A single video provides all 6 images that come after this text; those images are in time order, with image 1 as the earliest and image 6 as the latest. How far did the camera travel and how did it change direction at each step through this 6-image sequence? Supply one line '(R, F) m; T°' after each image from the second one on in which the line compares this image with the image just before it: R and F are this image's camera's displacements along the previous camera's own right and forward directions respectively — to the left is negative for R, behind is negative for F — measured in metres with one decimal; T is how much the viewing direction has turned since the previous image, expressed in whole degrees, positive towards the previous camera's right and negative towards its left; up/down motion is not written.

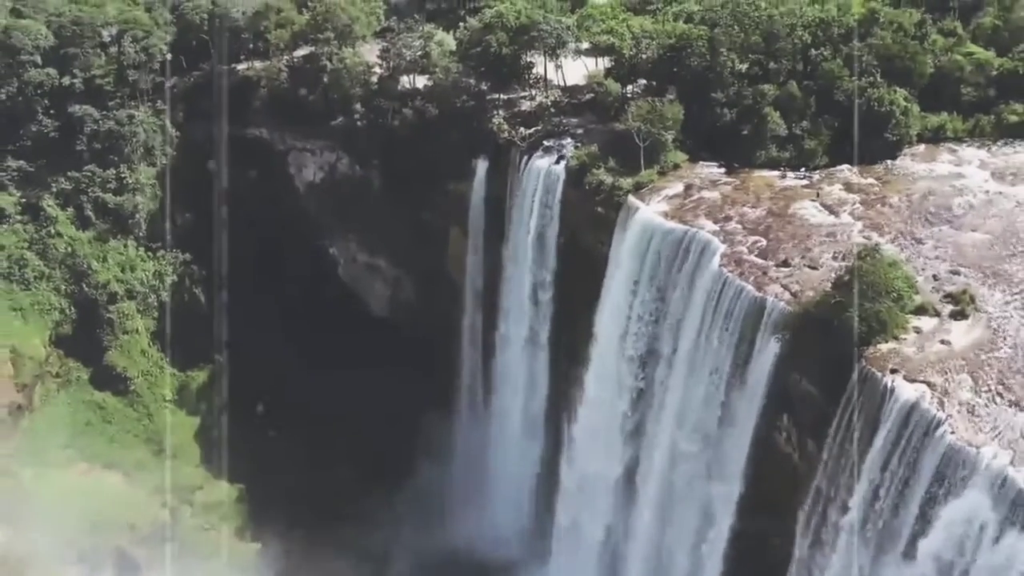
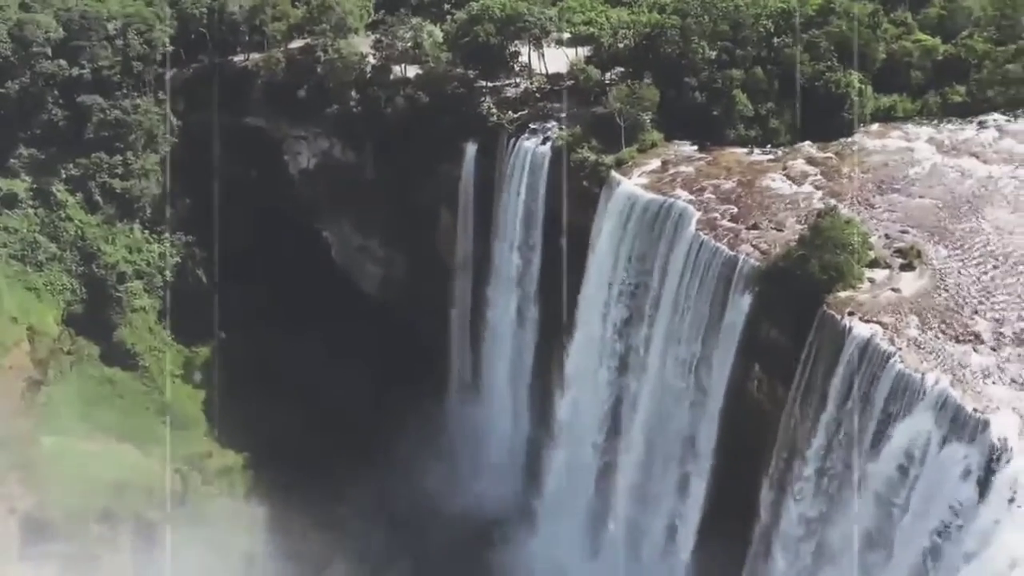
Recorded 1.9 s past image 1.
(-0.7, -2.2) m; +2°
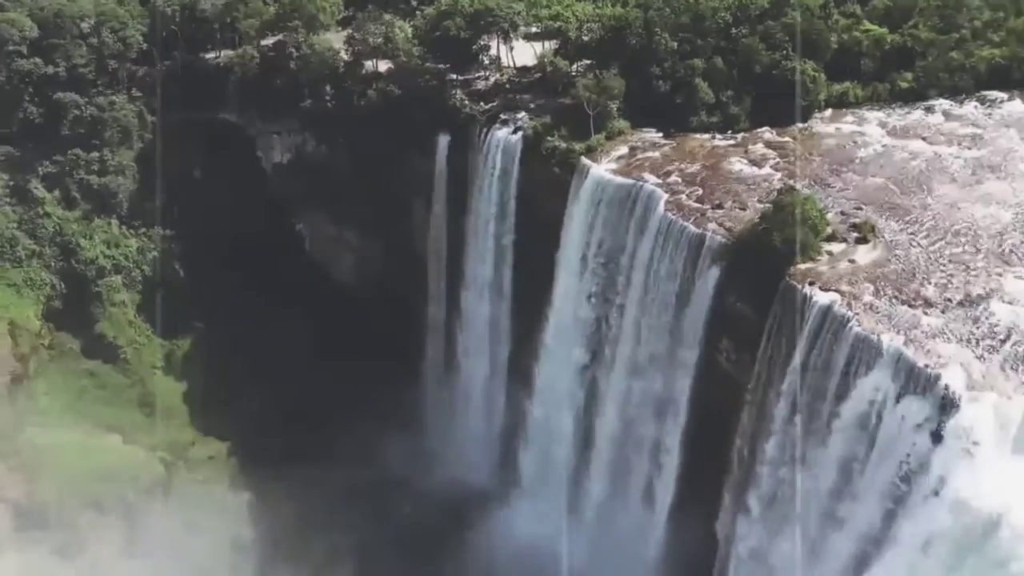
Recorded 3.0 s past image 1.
(-0.5, -1.2) m; +2°
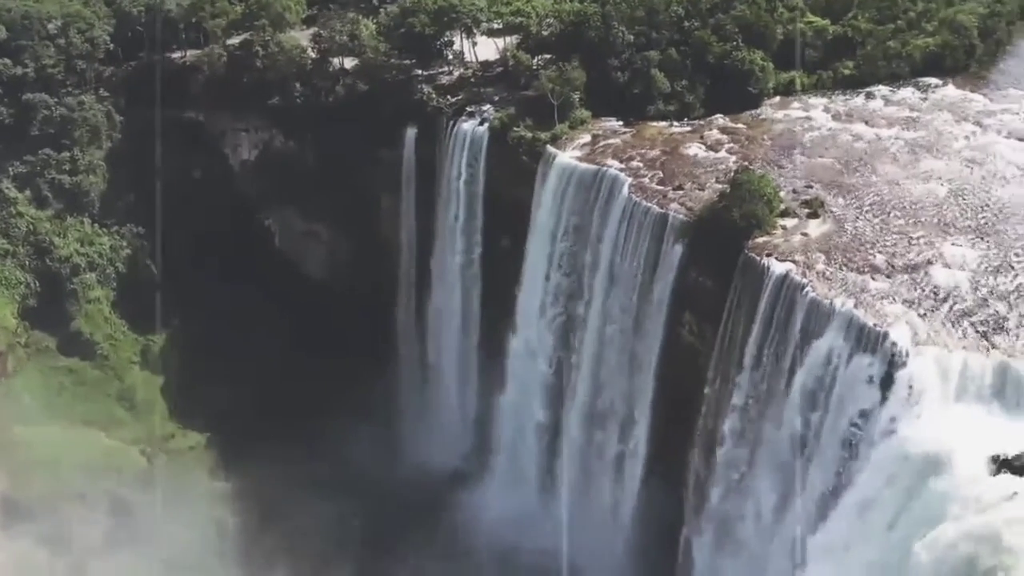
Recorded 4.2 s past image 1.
(-0.6, -1.4) m; +3°
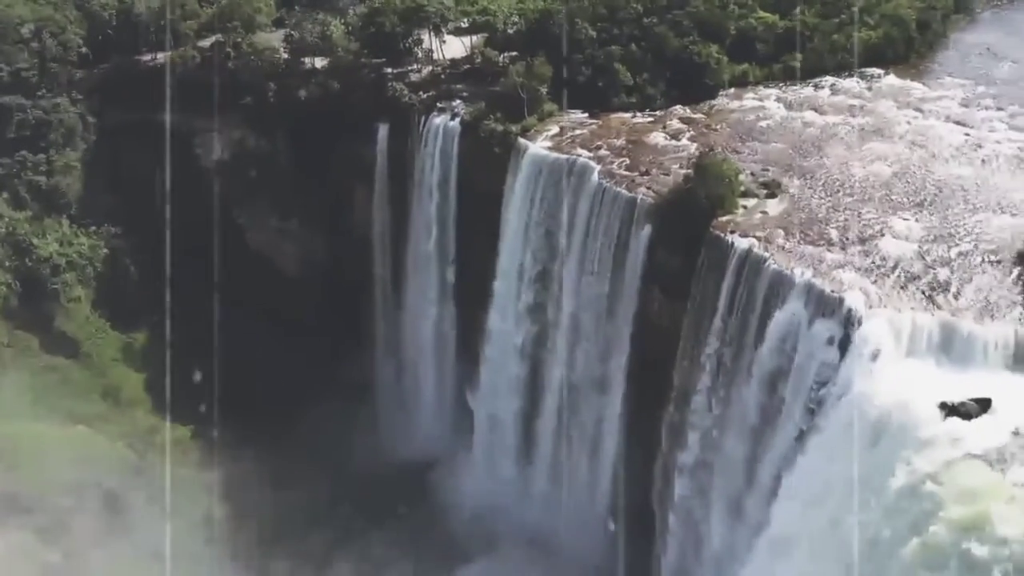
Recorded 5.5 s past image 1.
(-0.7, -1.5) m; +3°
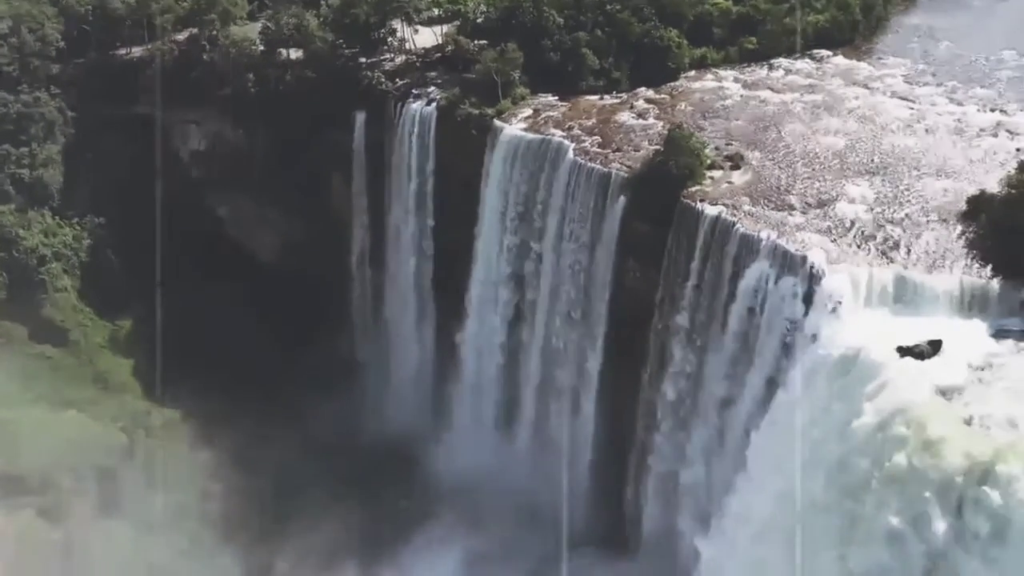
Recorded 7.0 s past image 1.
(-0.9, -1.7) m; +3°
